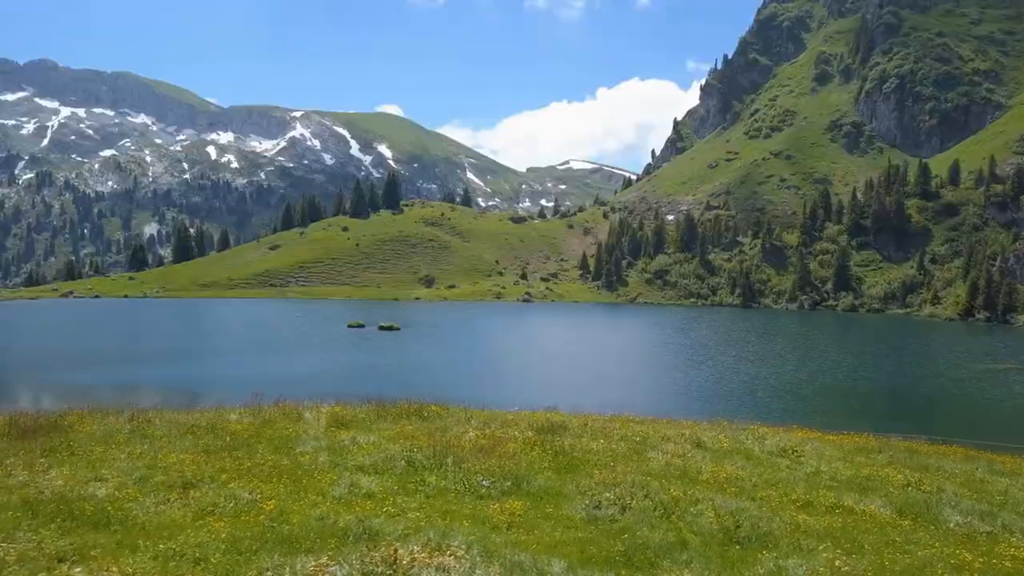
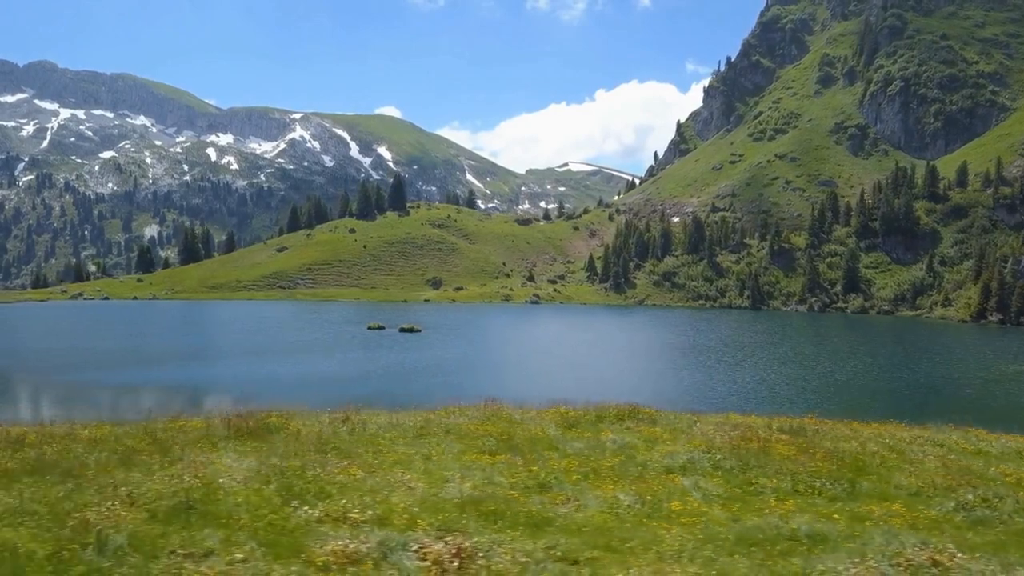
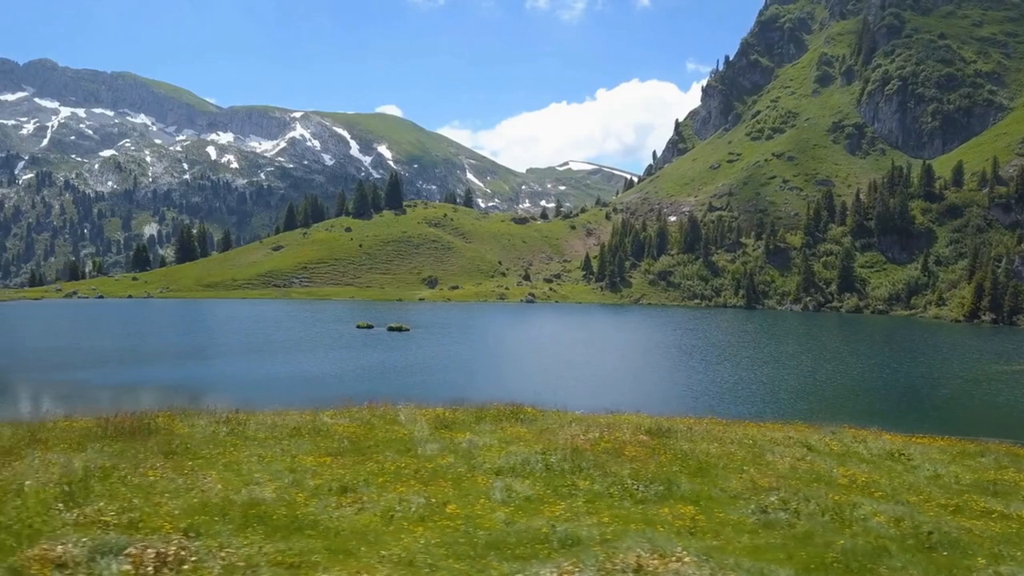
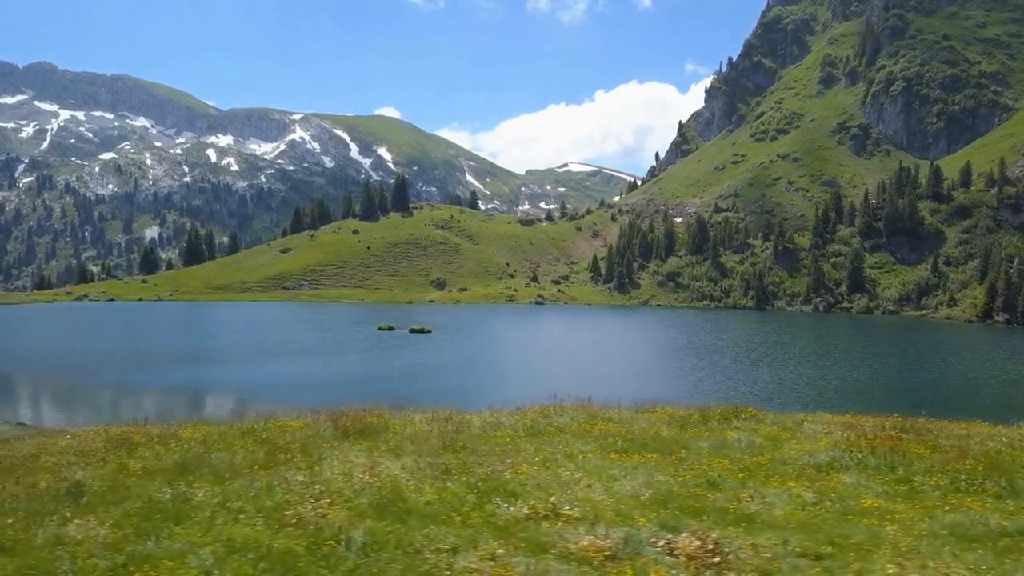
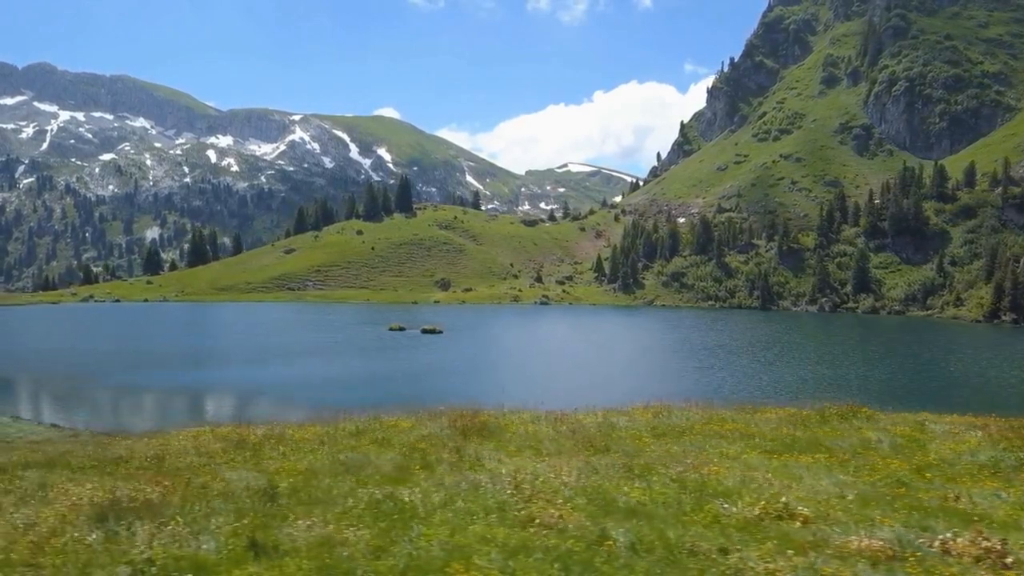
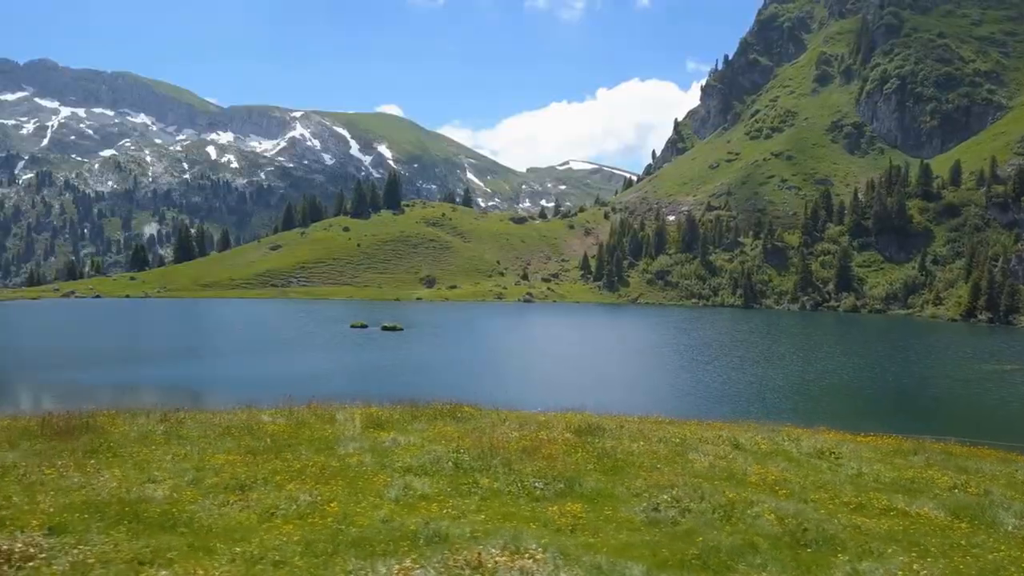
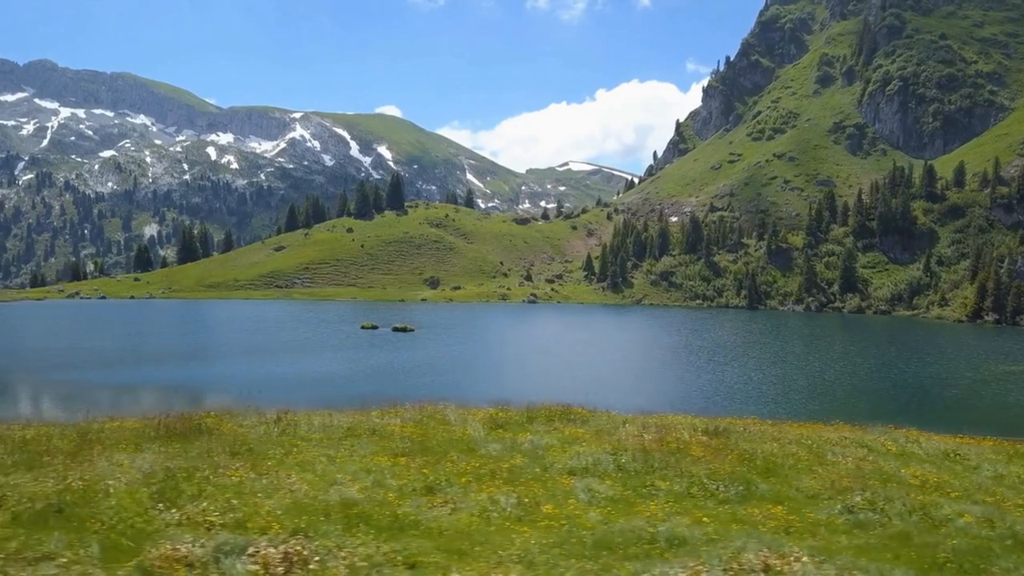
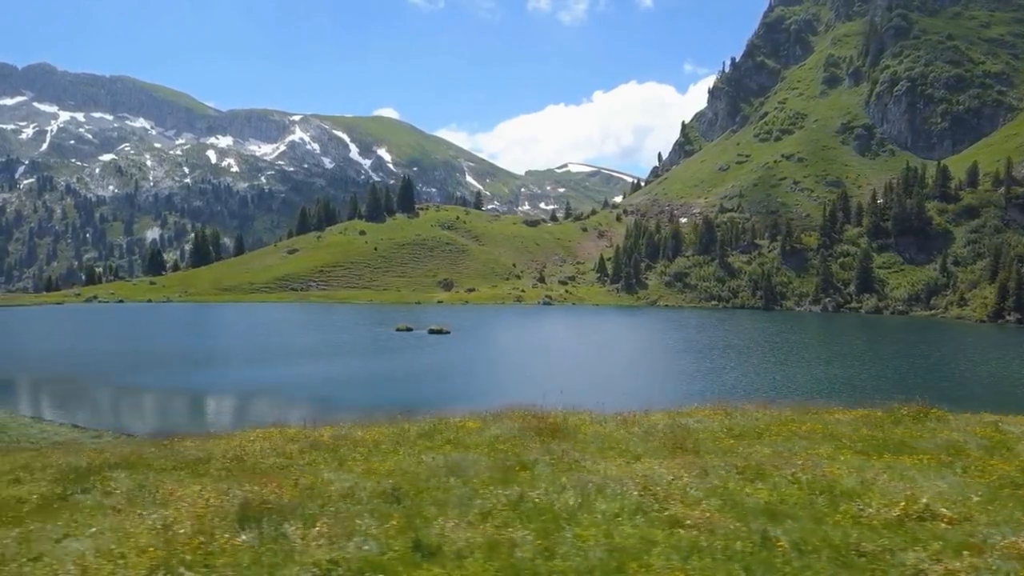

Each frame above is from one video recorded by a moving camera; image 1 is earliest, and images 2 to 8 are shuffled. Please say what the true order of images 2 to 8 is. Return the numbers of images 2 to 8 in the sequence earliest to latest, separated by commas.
6, 3, 7, 2, 4, 5, 8
